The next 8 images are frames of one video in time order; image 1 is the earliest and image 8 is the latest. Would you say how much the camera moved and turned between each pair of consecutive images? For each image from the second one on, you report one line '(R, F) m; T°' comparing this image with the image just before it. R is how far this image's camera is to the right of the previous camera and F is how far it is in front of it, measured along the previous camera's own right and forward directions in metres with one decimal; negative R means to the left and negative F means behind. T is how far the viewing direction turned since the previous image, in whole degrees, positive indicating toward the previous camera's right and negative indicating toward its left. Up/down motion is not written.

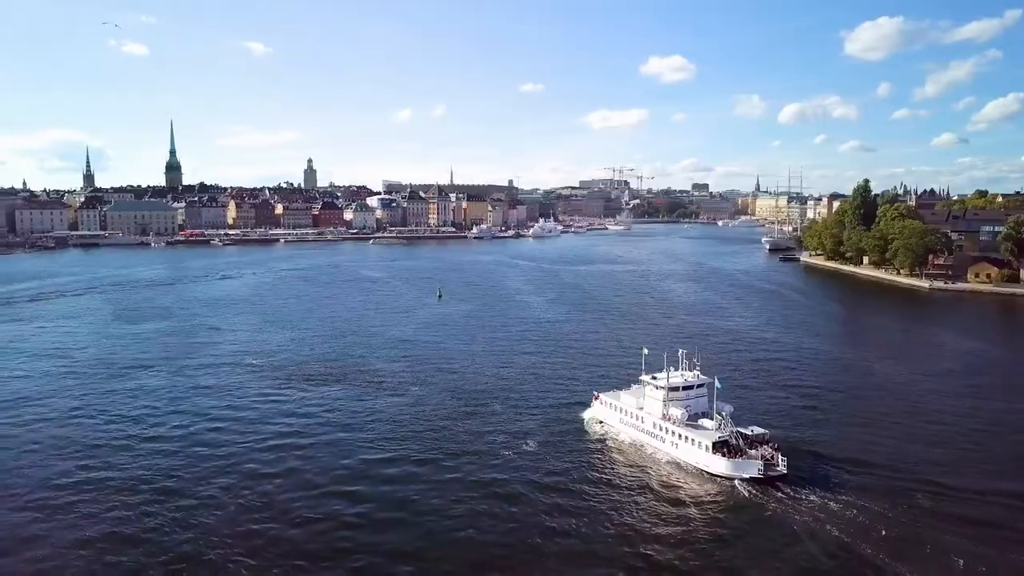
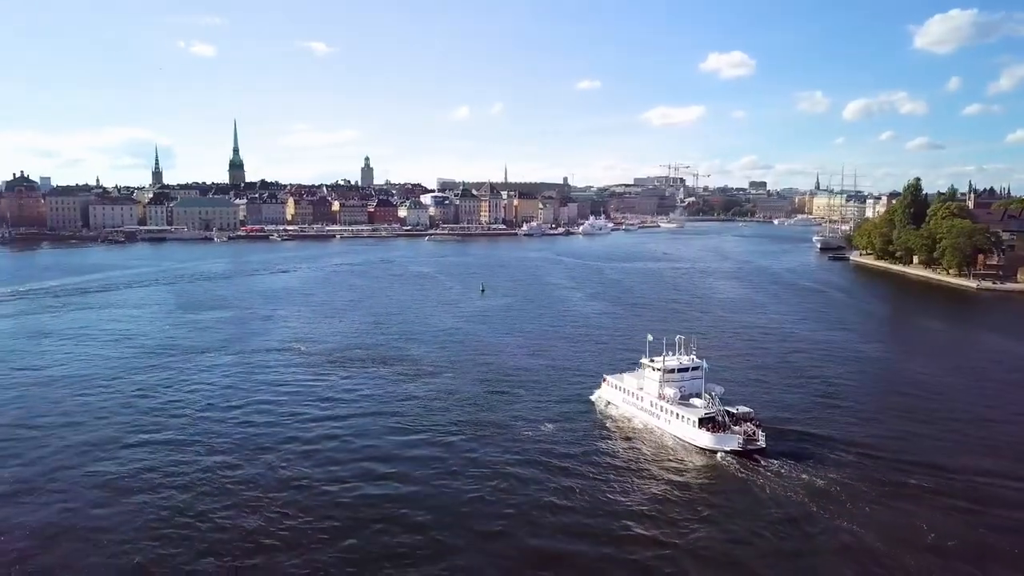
(+0.5, -0.8) m; -4°
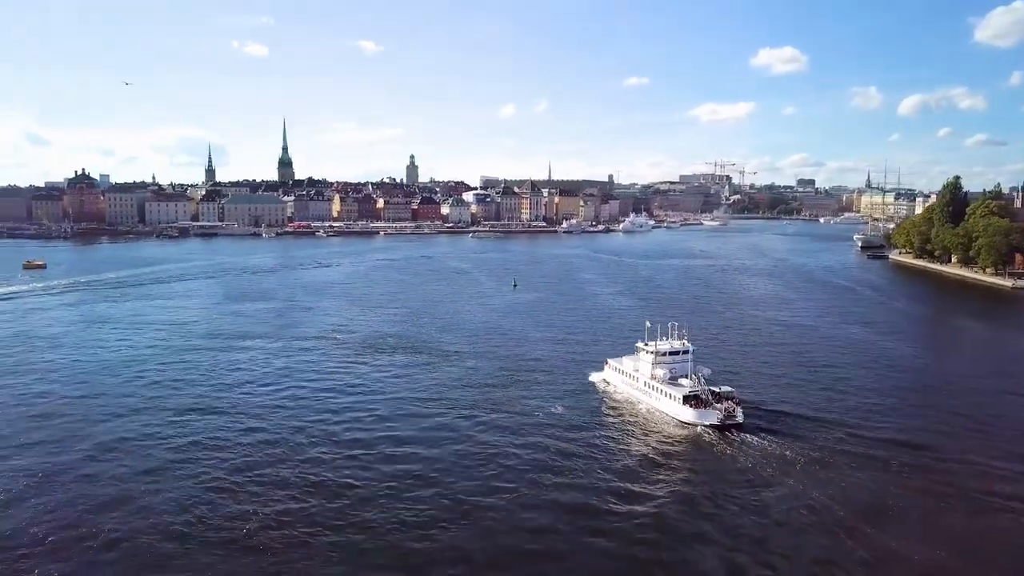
(+0.5, -0.8) m; -3°
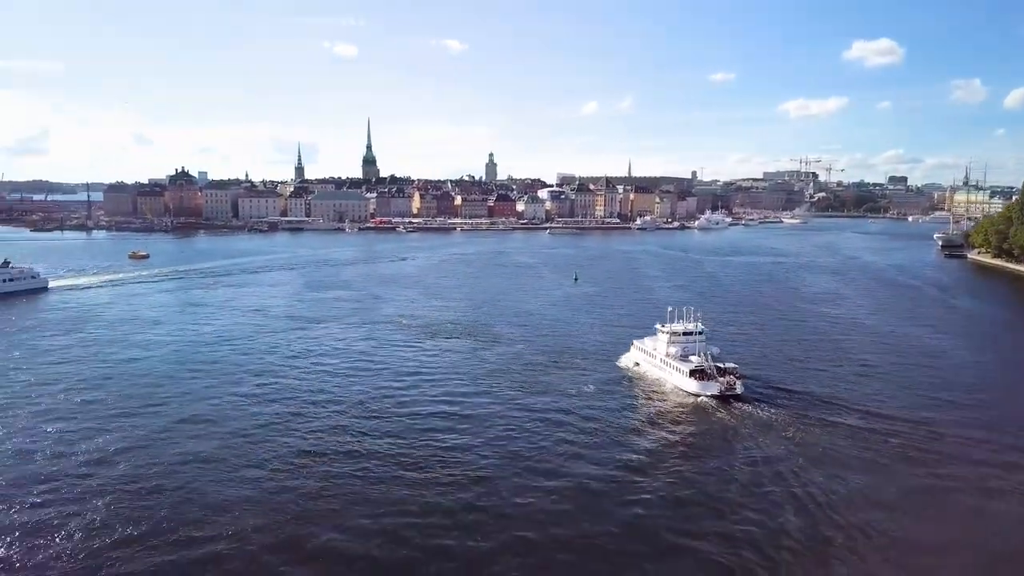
(+0.7, -1.2) m; -6°
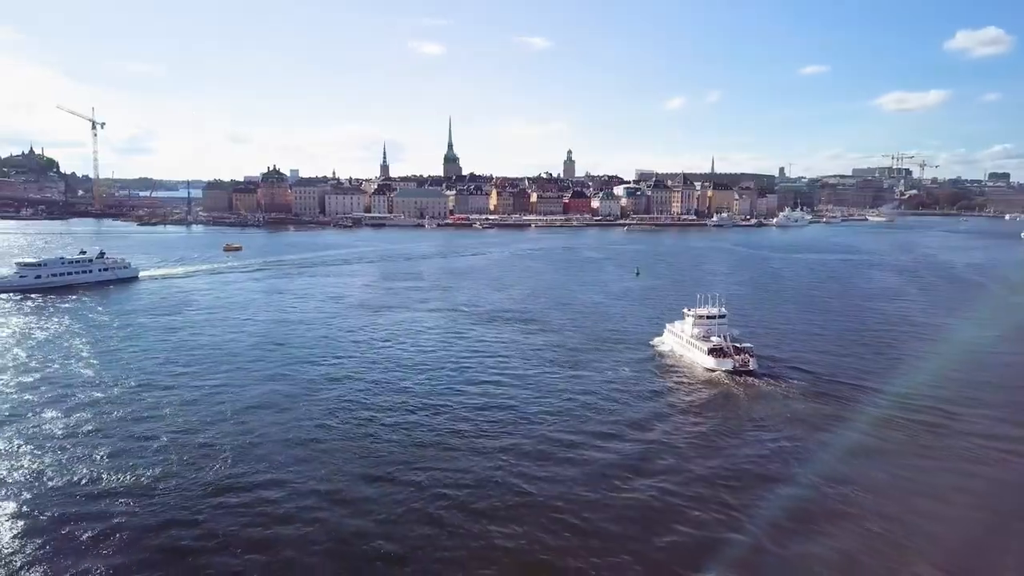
(+0.7, -1.3) m; -6°
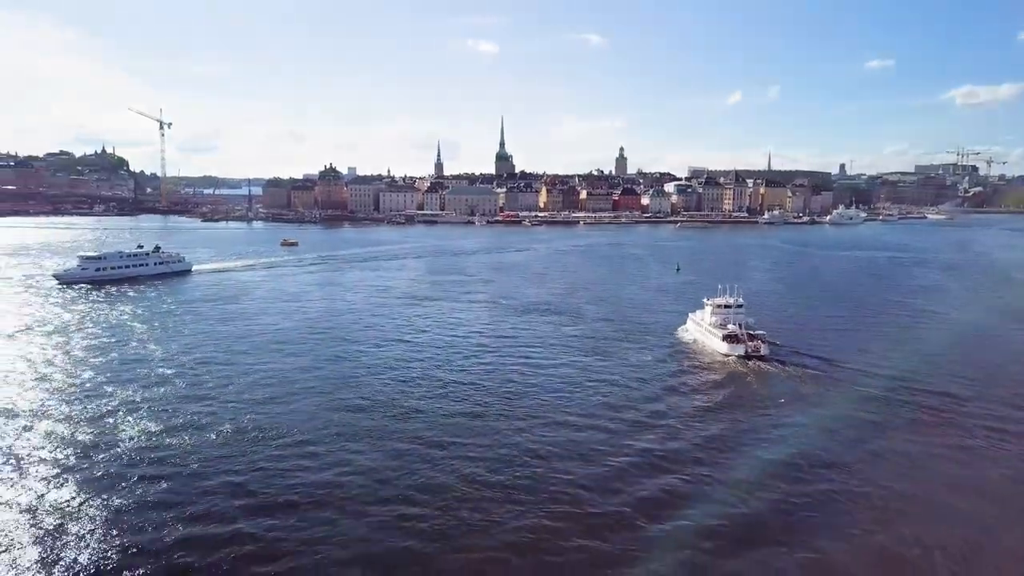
(+0.5, -0.9) m; -4°
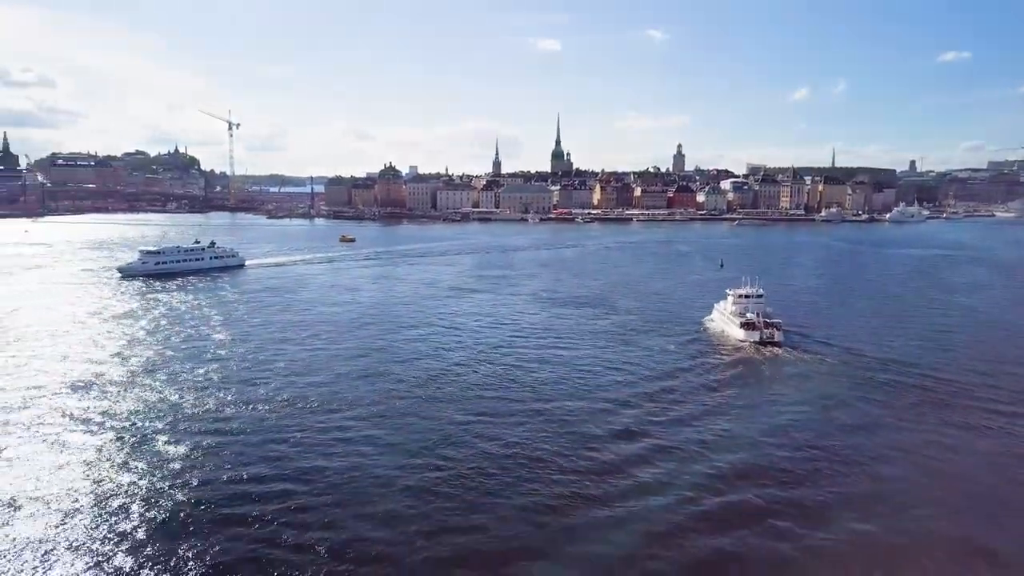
(+0.5, -1.0) m; -4°
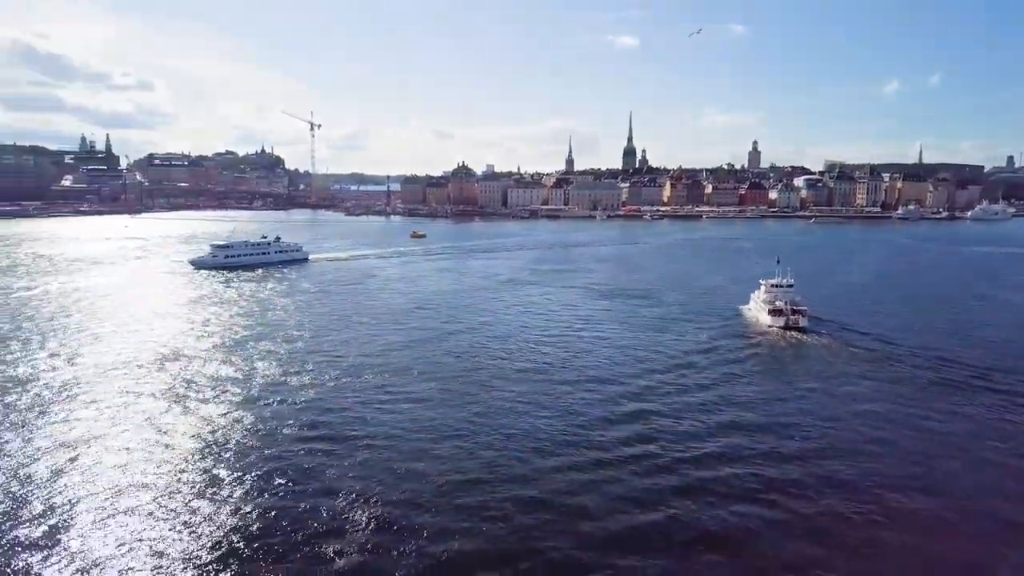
(+0.7, -1.2) m; -5°
